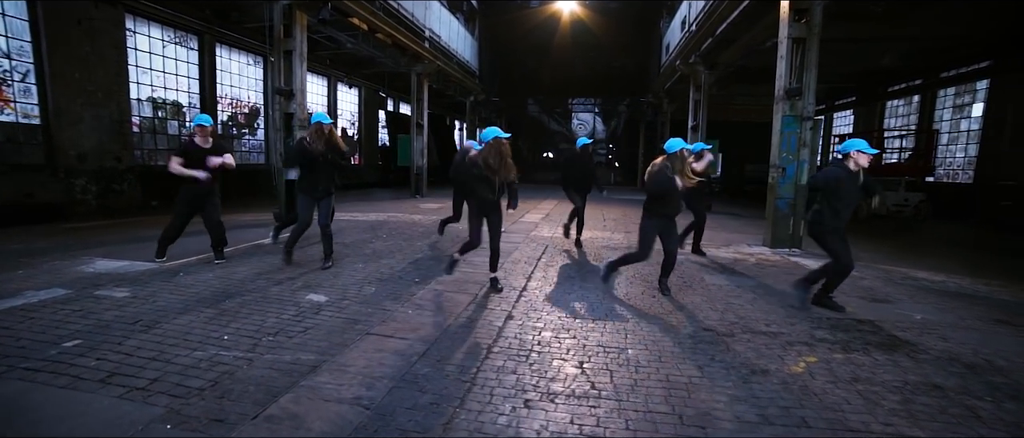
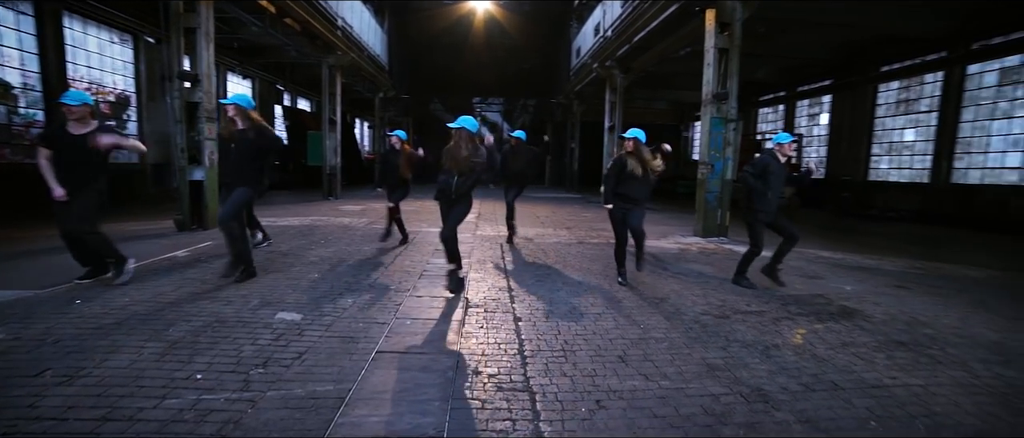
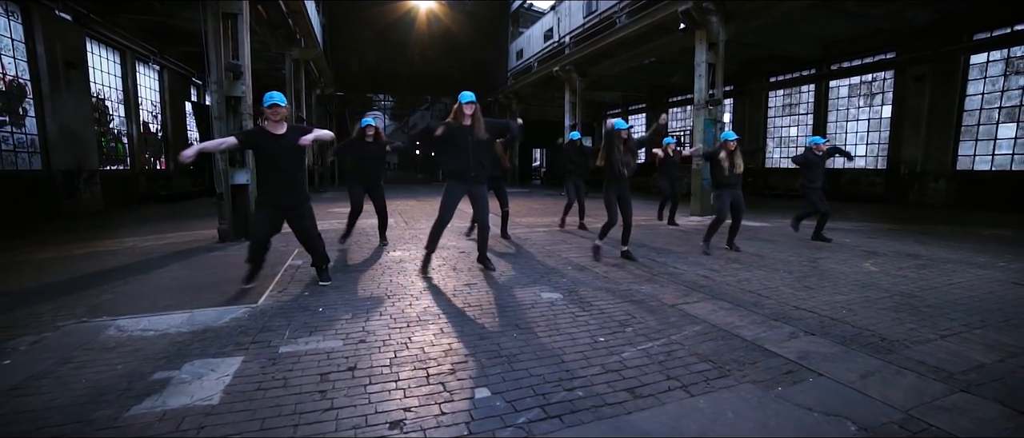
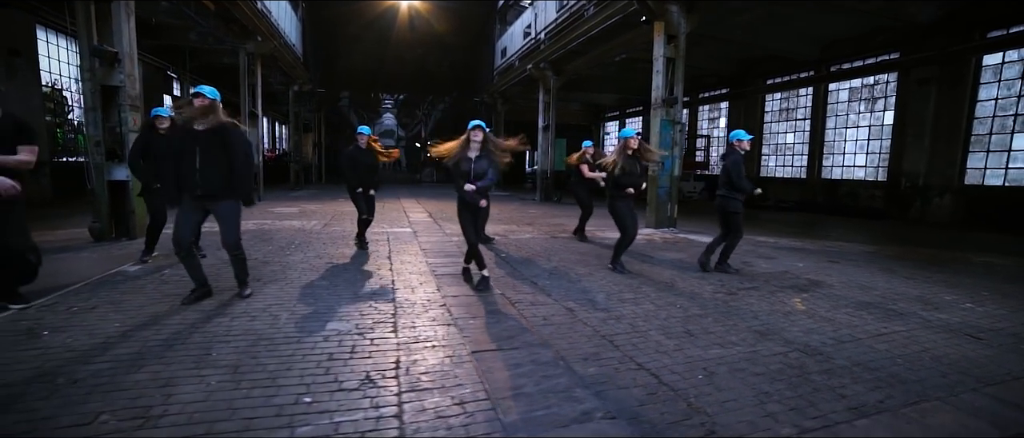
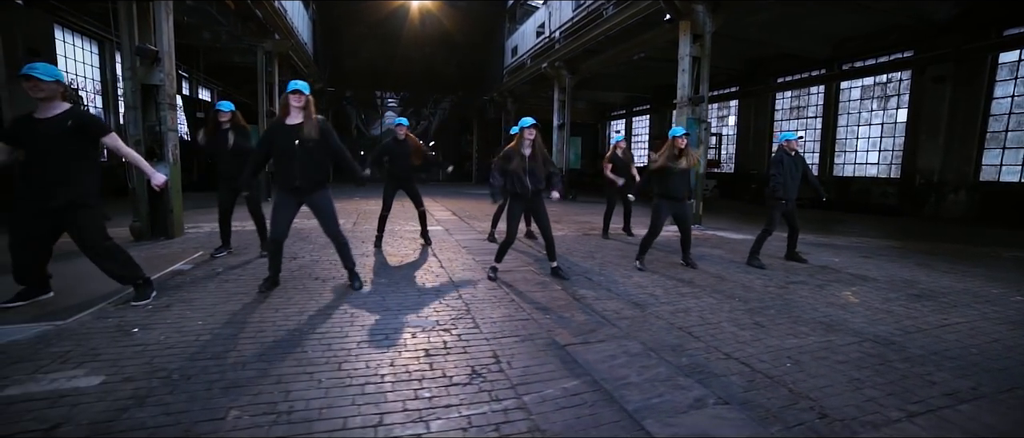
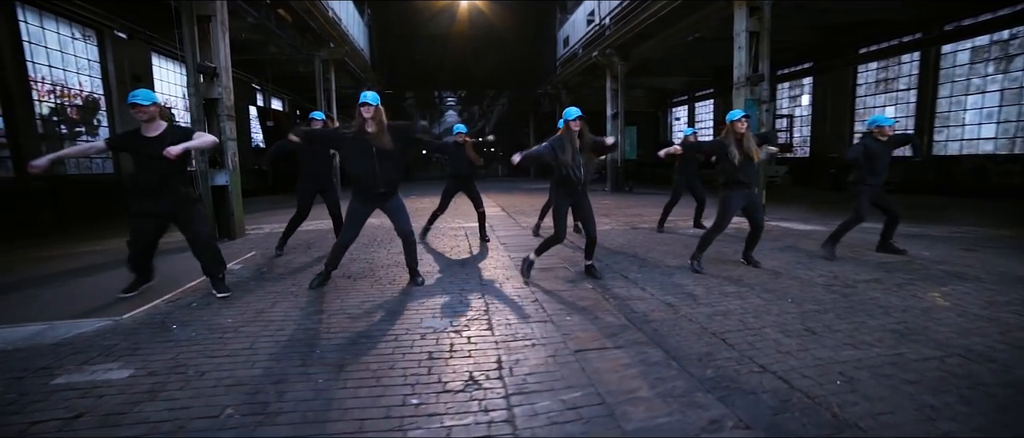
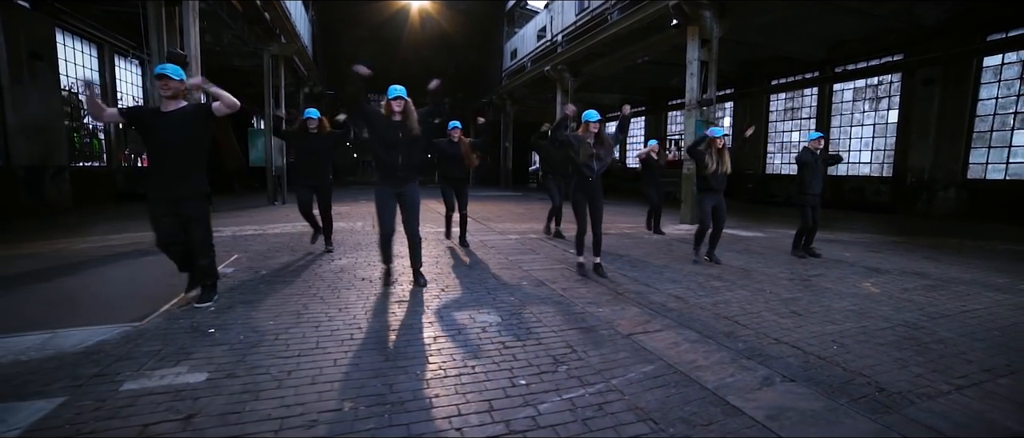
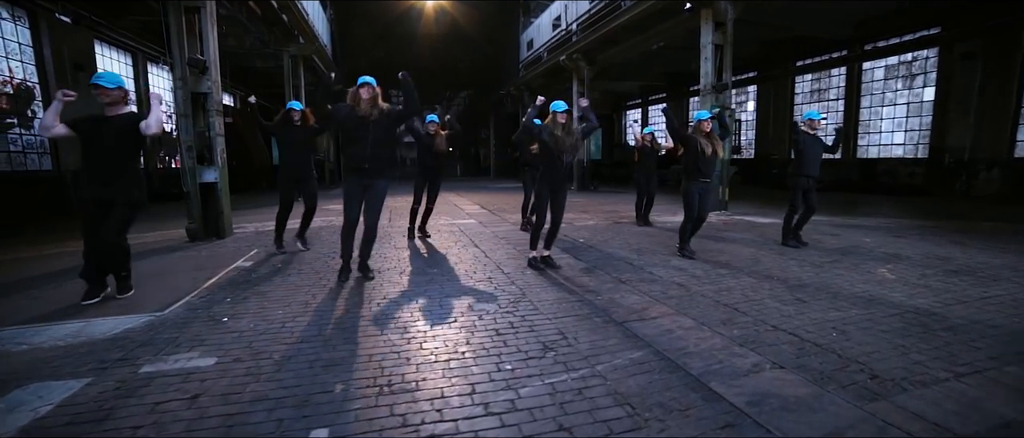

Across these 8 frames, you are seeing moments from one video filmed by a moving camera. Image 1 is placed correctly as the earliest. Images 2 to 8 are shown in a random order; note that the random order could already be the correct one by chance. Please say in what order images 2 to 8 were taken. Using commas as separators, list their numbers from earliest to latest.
2, 4, 5, 7, 3, 8, 6
